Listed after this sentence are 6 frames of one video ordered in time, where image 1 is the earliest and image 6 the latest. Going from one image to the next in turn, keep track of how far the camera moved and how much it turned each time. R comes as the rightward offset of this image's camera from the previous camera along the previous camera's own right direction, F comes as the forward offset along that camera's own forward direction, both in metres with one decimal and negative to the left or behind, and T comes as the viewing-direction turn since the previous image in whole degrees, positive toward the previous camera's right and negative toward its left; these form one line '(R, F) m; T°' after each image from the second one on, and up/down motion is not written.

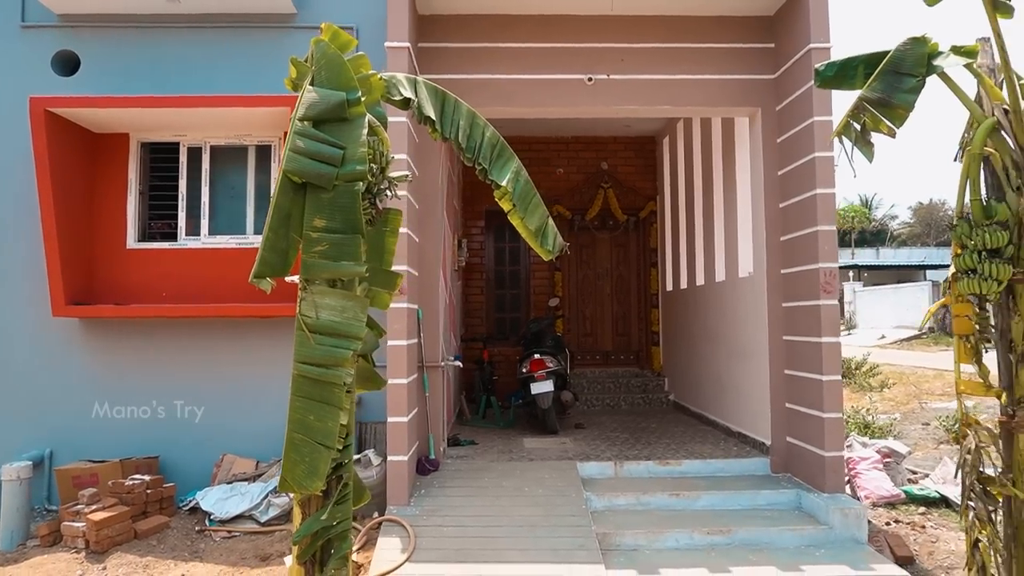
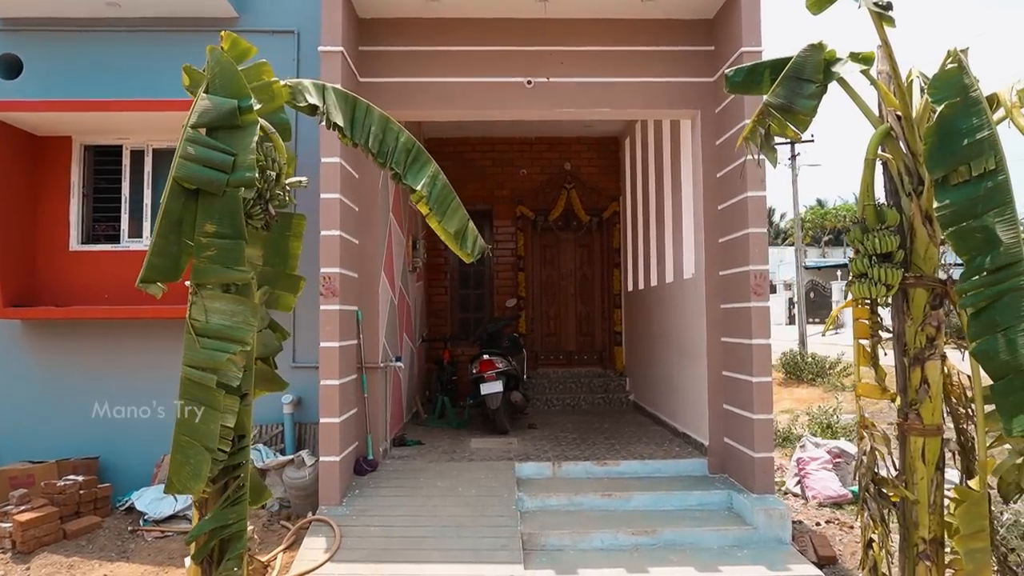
(+0.4, 0.0) m; 0°
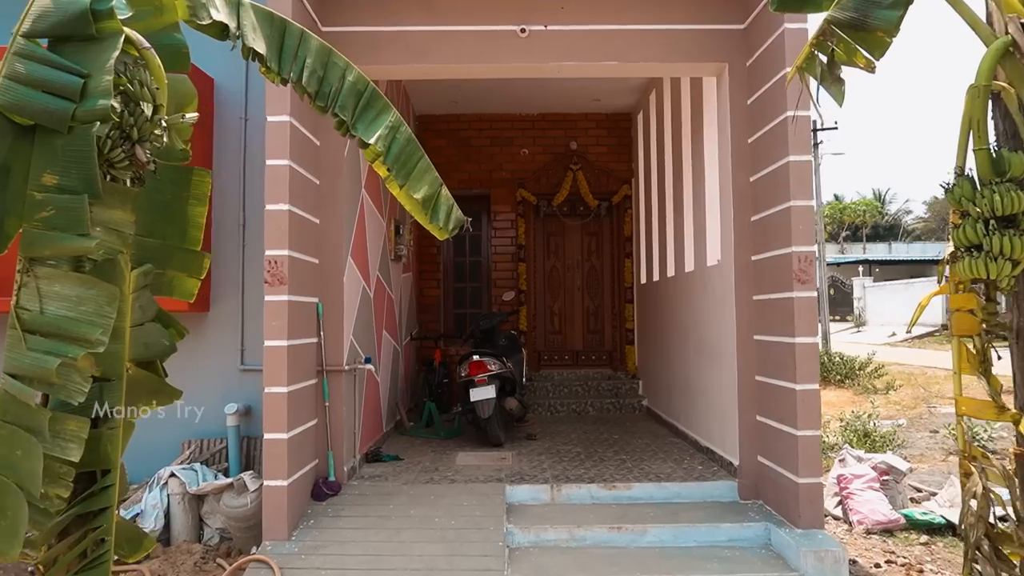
(+0.1, +0.8) m; -1°
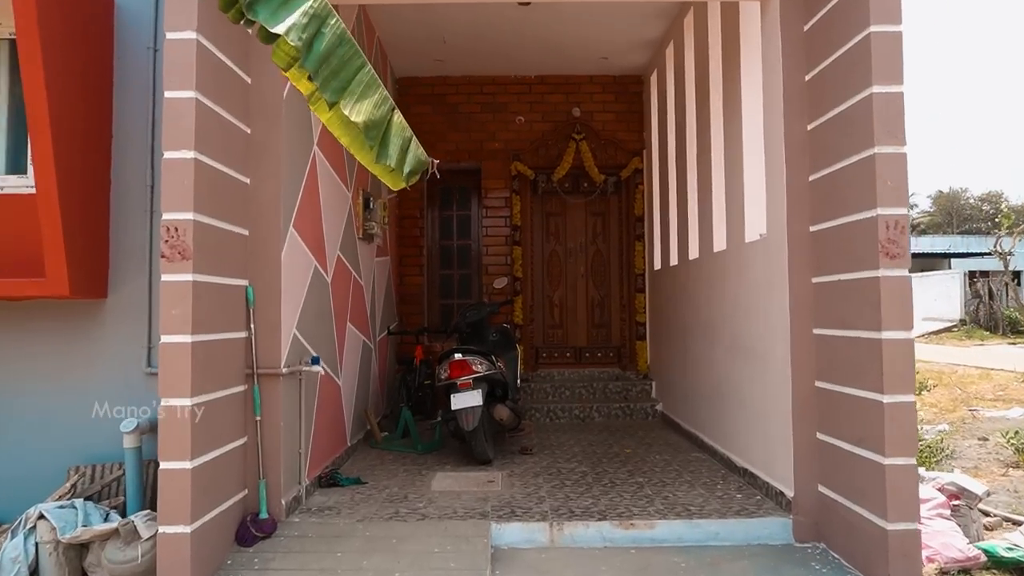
(+0.1, +0.9) m; 0°
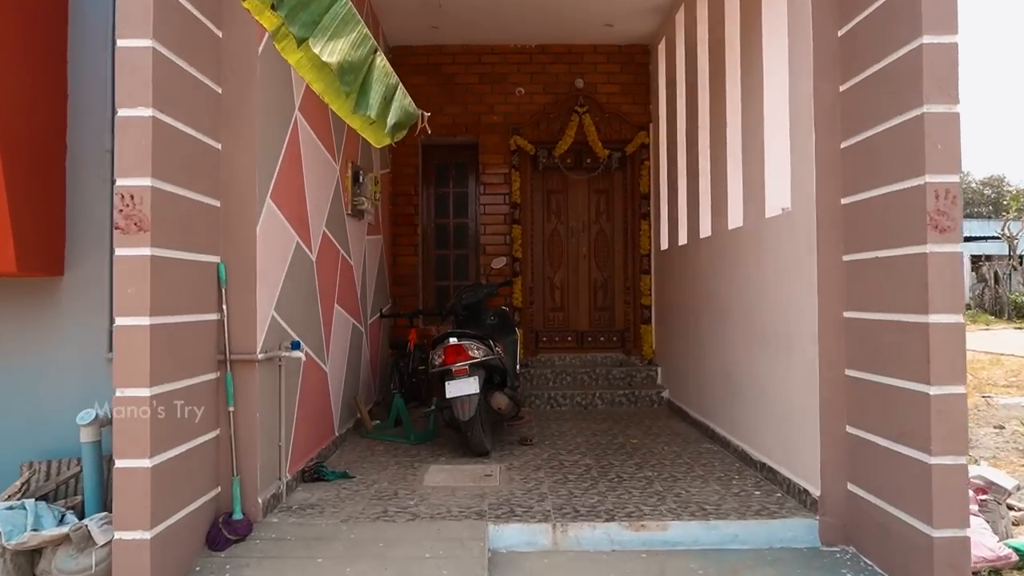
(0.0, +0.3) m; 0°
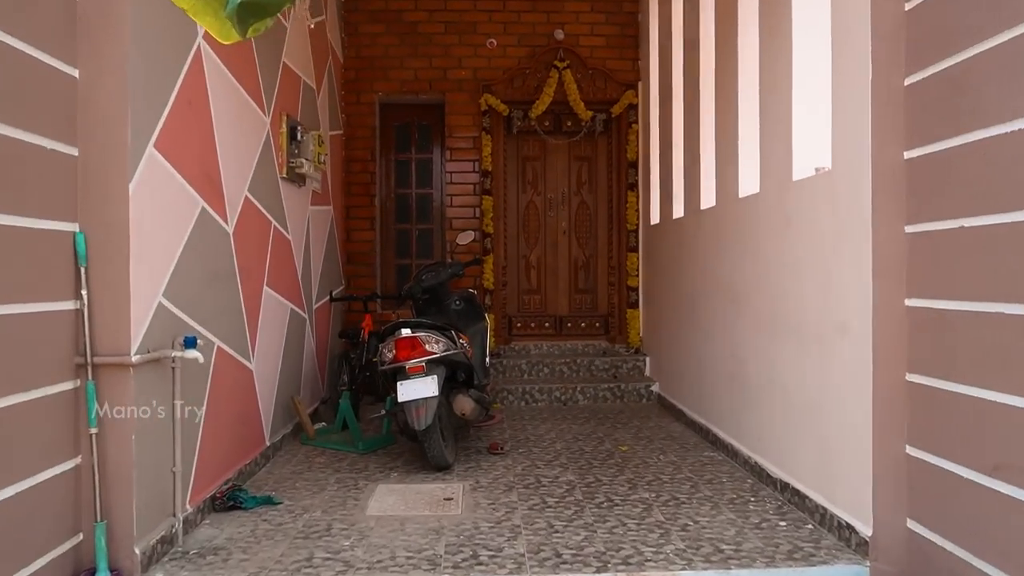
(0.0, +0.7) m; +2°
